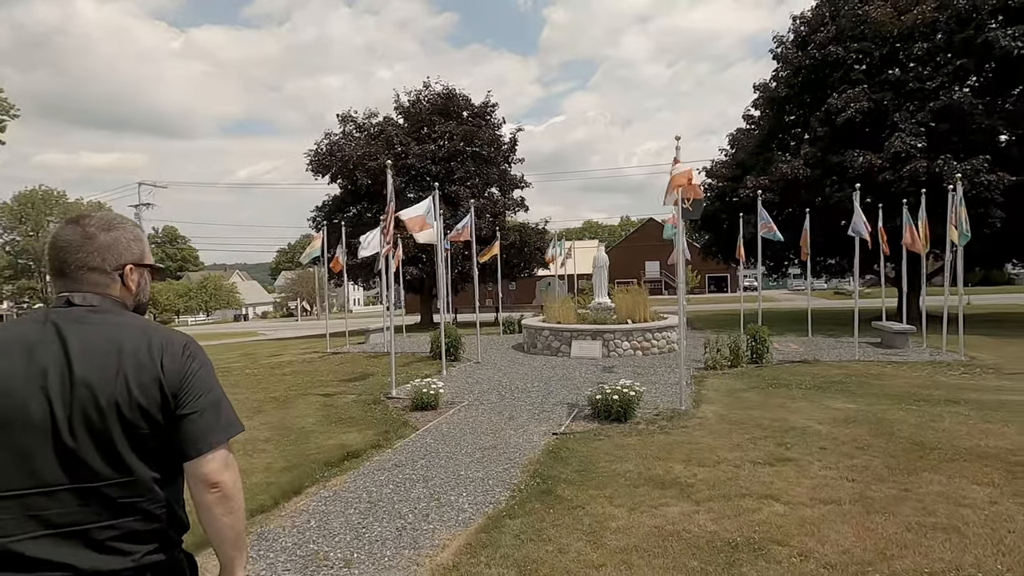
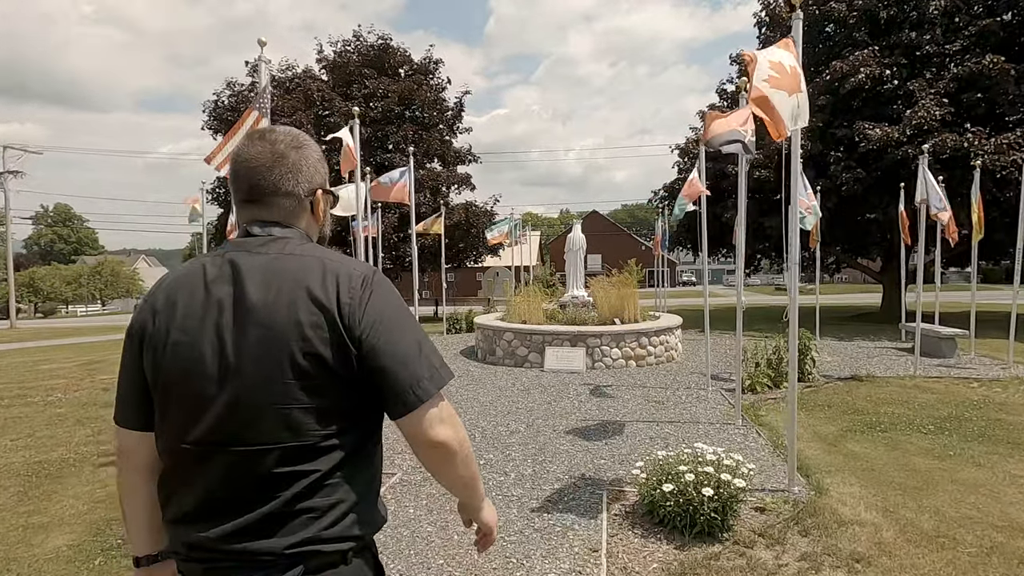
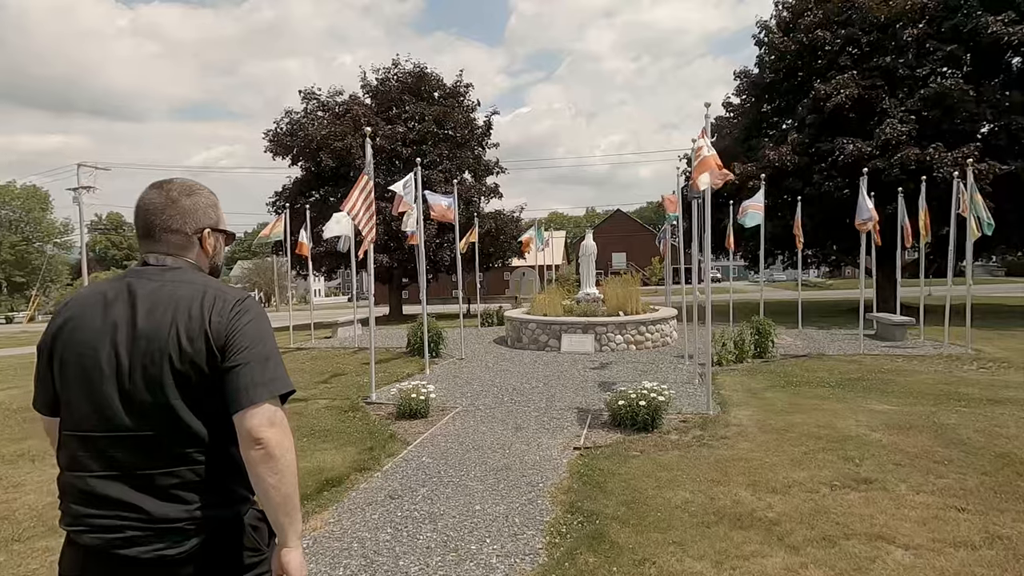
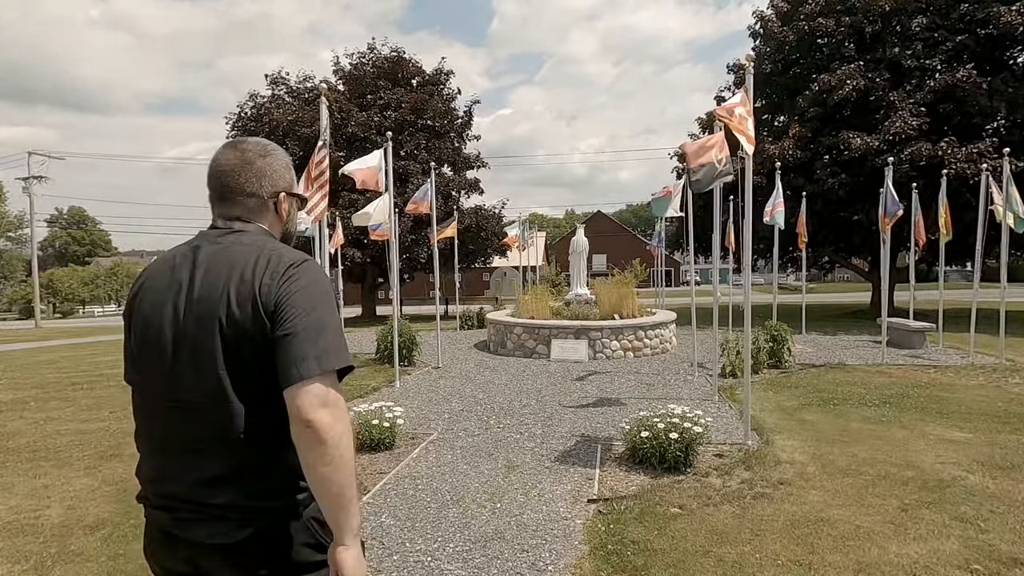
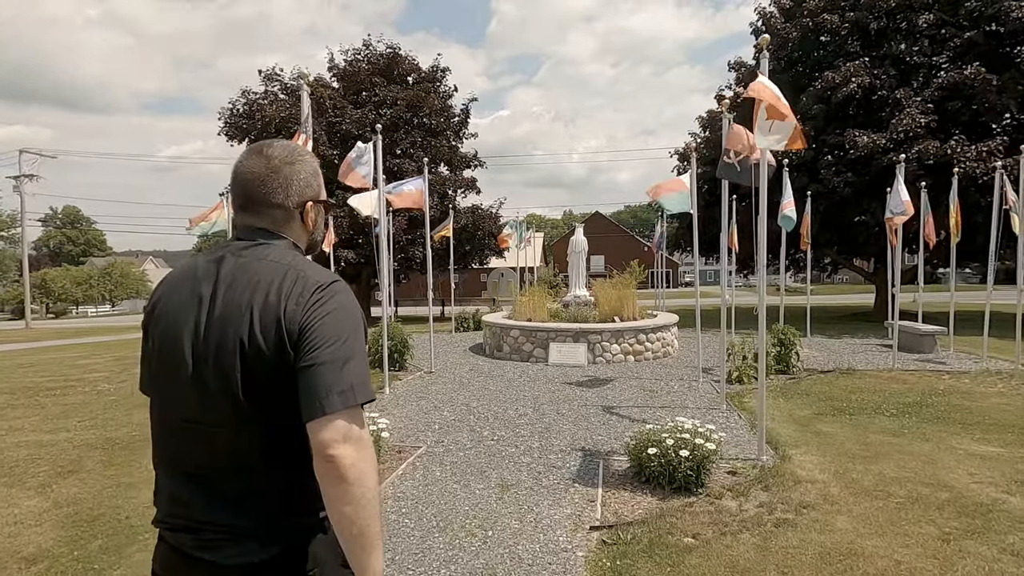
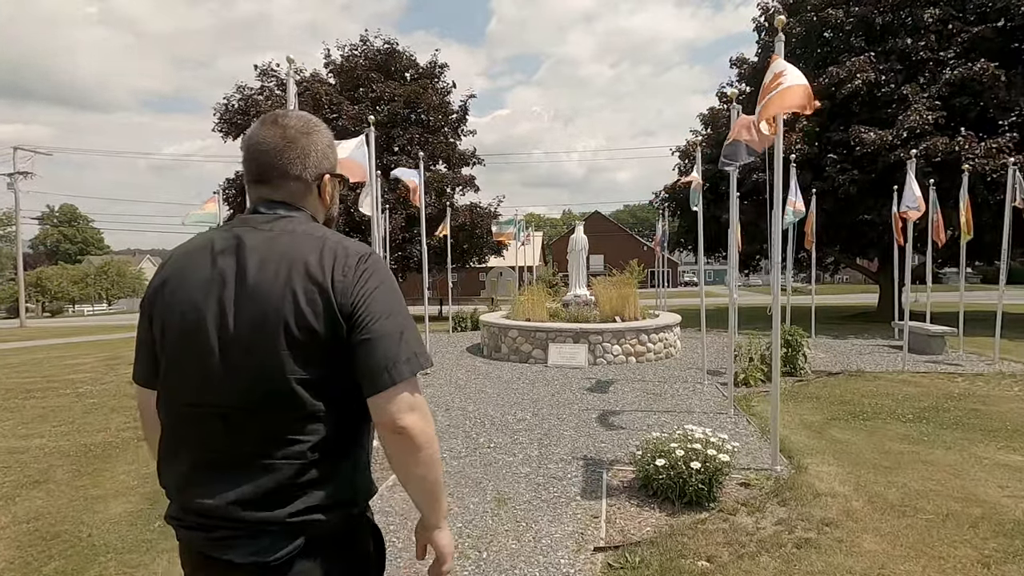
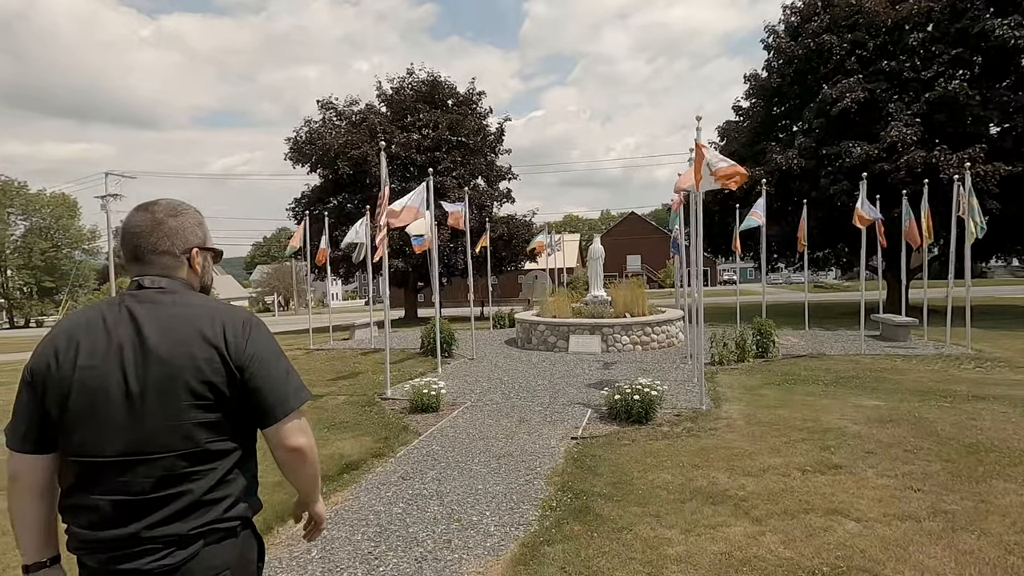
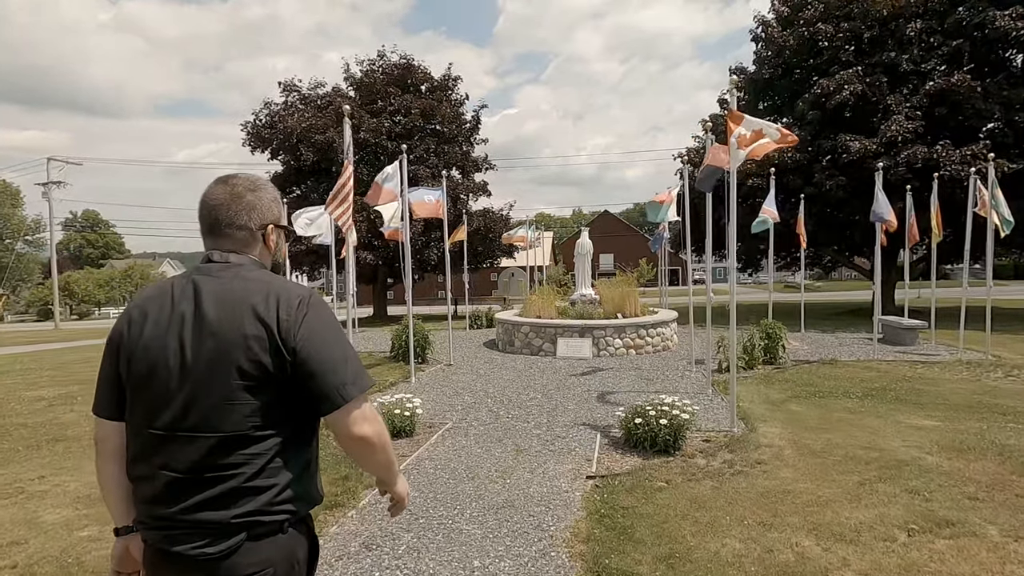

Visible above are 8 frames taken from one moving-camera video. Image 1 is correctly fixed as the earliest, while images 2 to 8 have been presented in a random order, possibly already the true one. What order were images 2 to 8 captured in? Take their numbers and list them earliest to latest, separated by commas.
7, 3, 8, 4, 5, 6, 2
